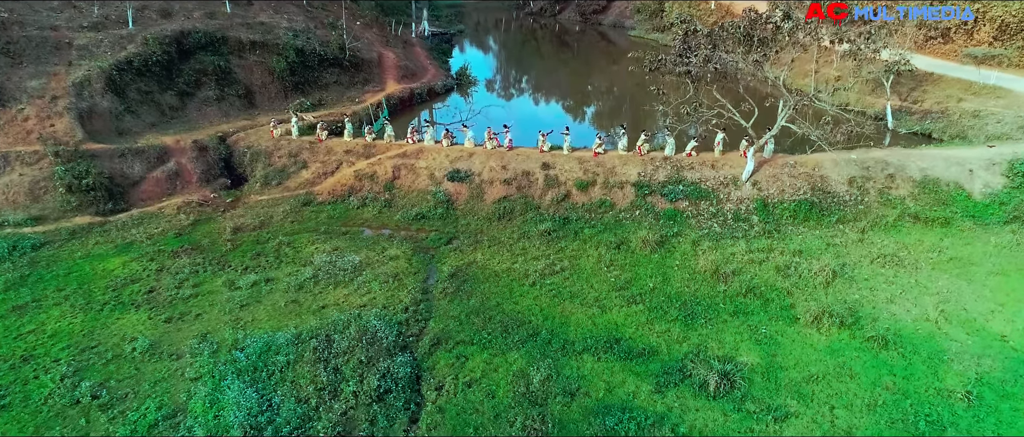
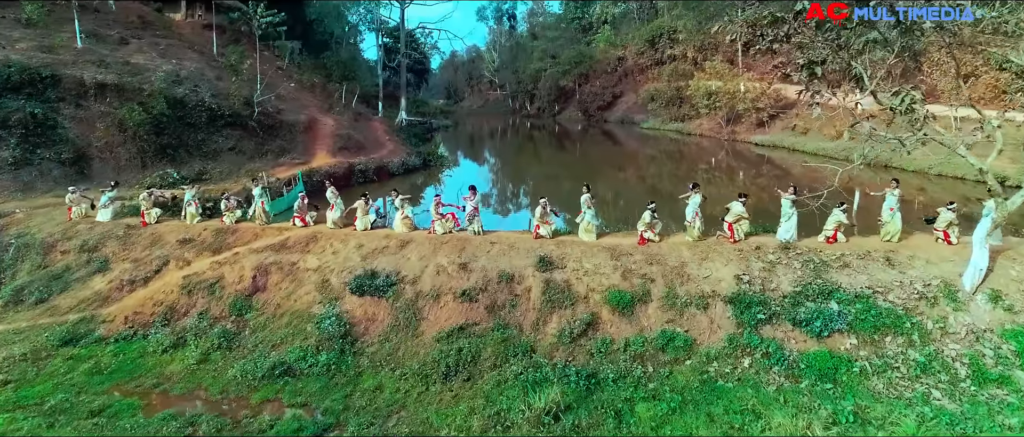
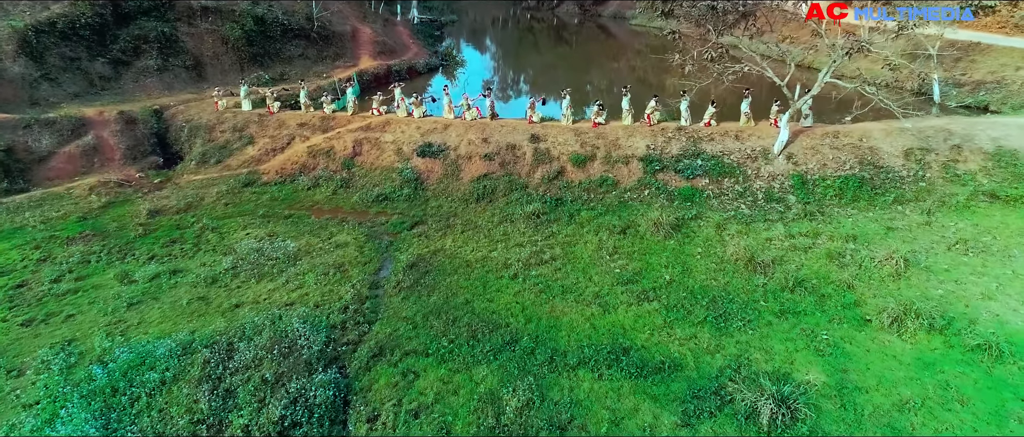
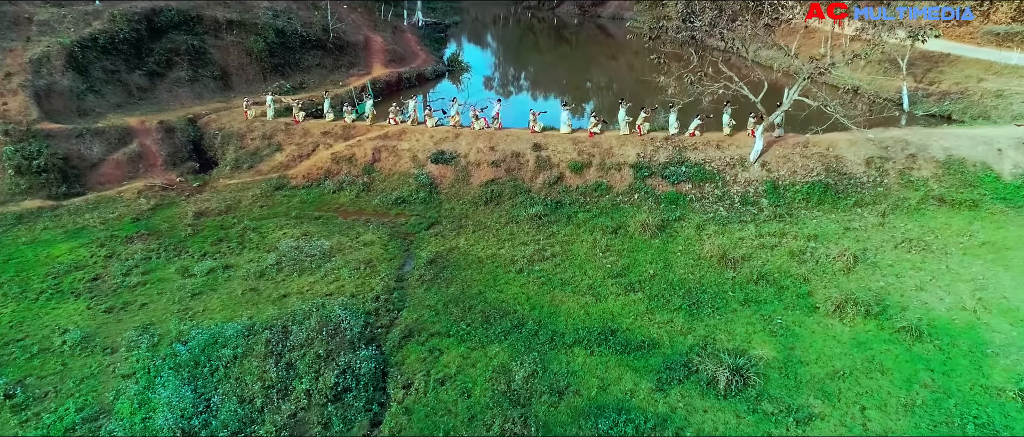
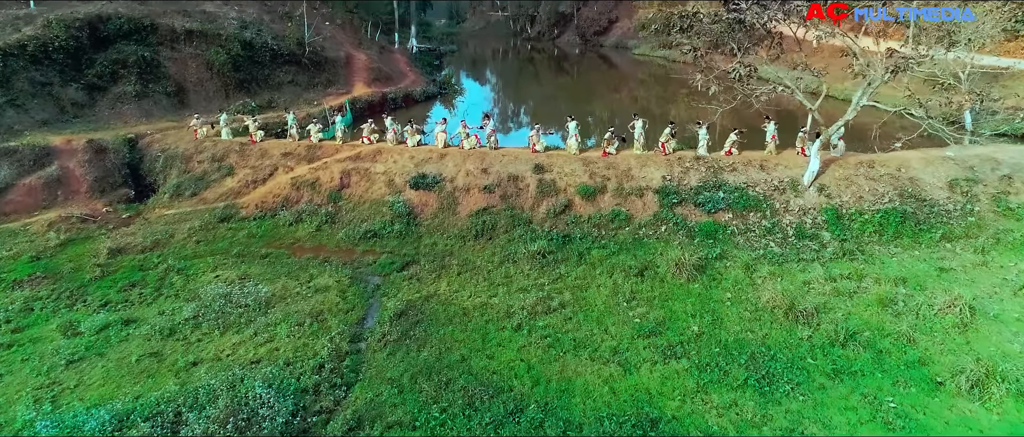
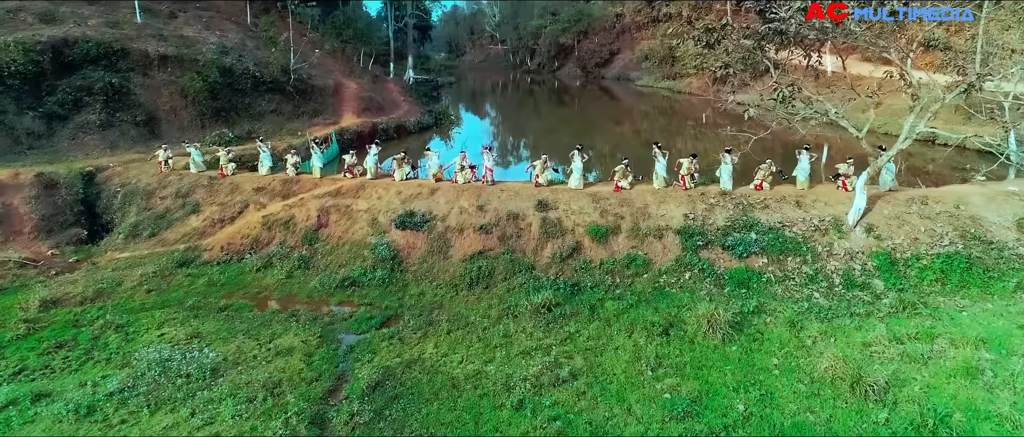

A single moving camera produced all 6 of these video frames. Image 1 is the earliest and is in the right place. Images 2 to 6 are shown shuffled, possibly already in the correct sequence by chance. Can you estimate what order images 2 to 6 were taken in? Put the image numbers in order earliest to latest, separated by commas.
4, 3, 5, 6, 2
